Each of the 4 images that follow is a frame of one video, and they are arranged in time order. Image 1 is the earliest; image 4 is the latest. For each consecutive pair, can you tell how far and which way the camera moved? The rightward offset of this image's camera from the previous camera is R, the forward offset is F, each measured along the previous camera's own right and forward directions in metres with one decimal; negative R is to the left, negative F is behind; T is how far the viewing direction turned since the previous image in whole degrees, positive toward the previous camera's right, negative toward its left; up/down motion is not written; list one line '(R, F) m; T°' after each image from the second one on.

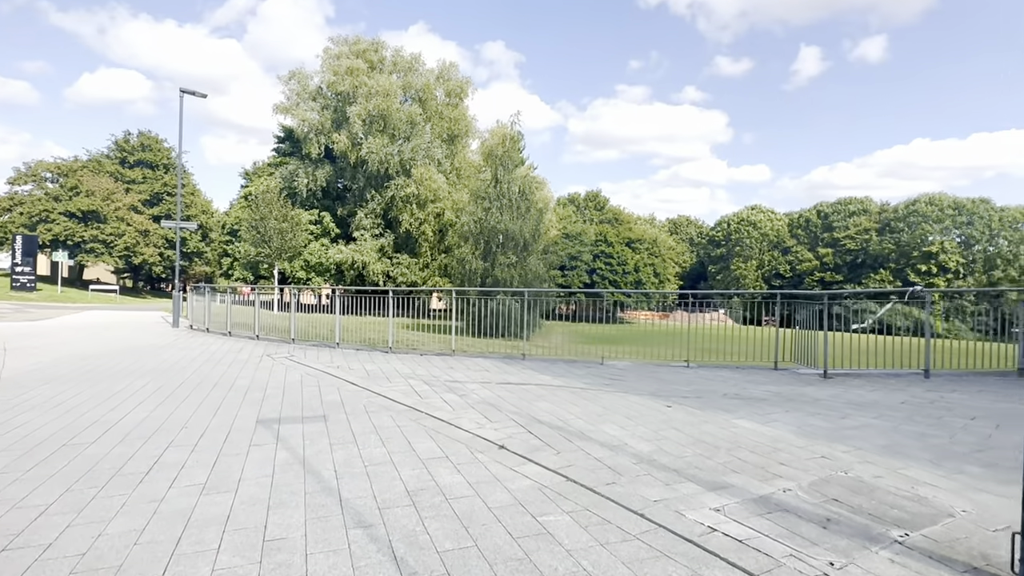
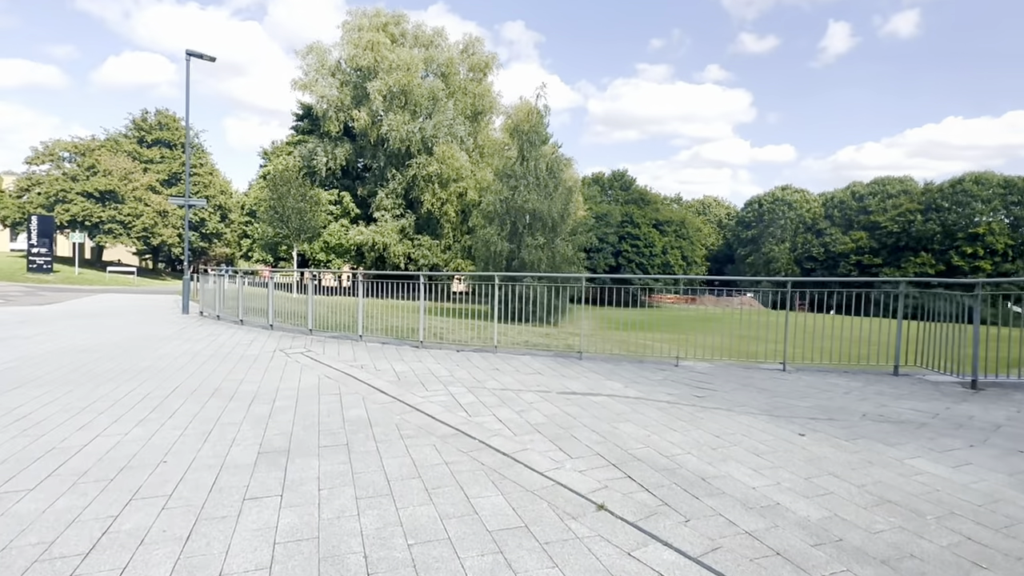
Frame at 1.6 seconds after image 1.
(-0.5, +1.5) m; -2°
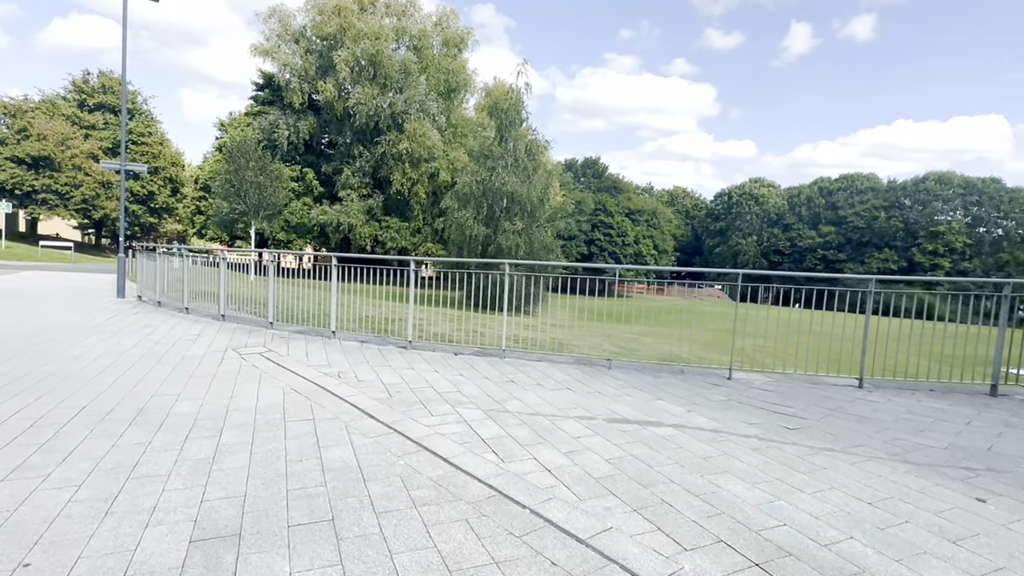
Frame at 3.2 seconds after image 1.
(-0.6, +1.5) m; +4°
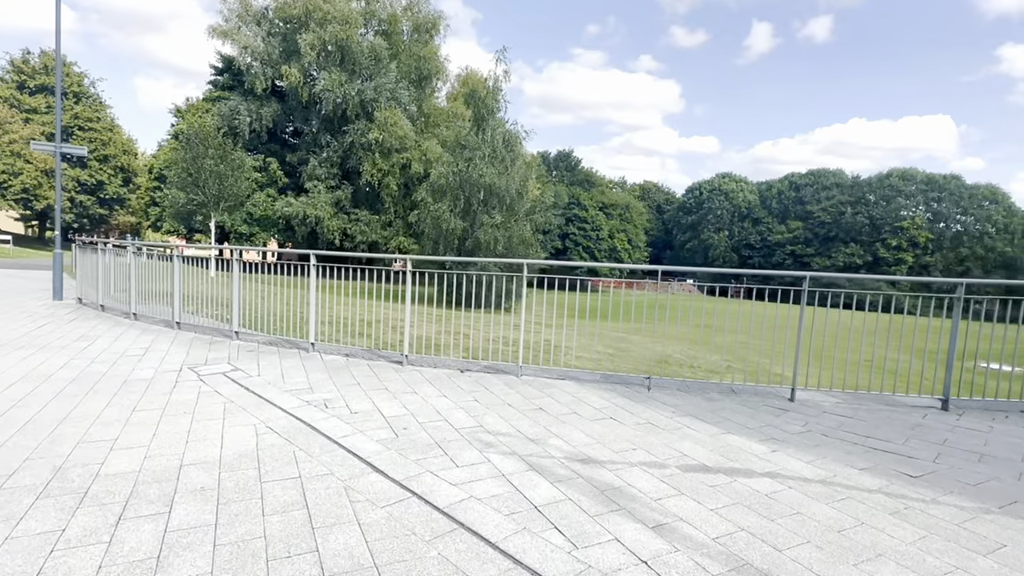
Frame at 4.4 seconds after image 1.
(-0.5, +1.1) m; +3°
